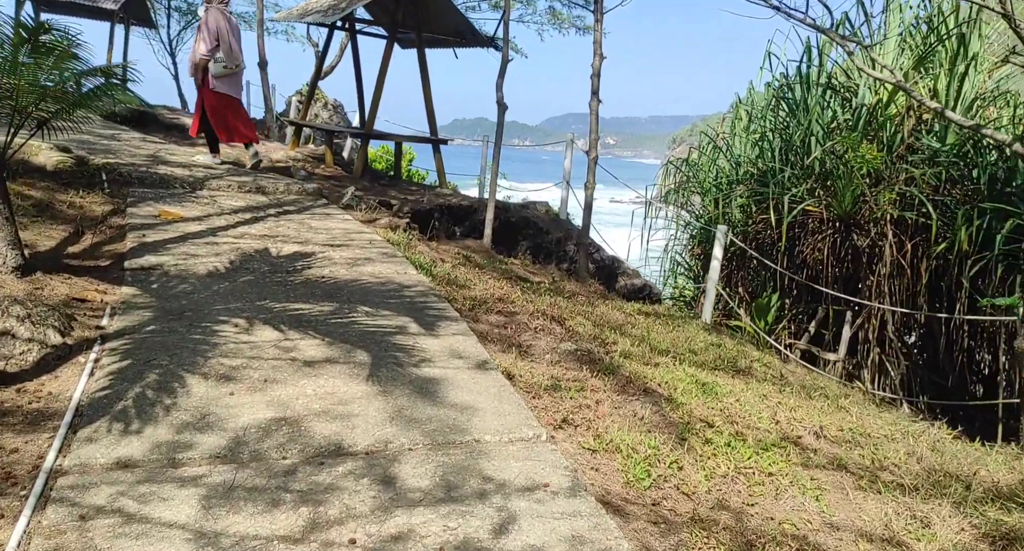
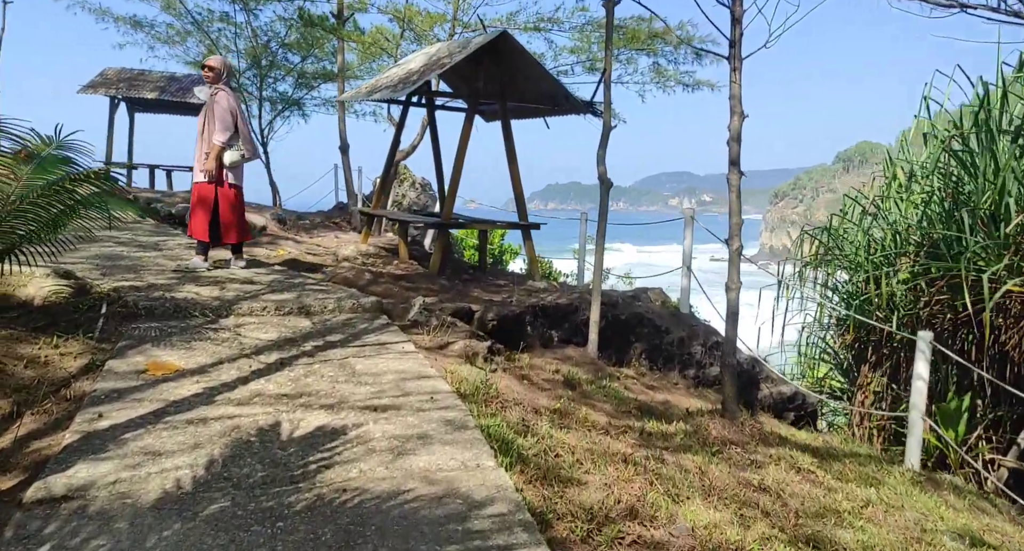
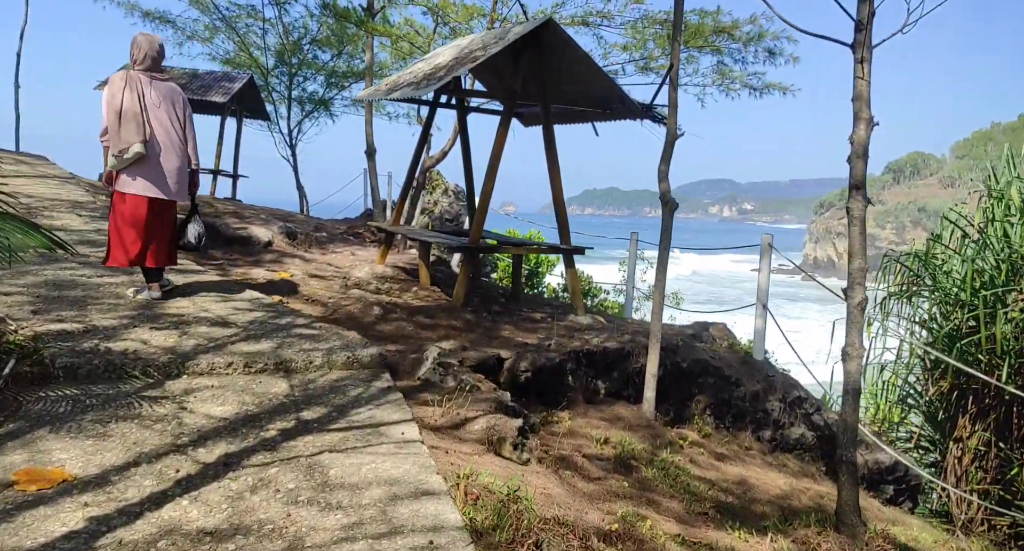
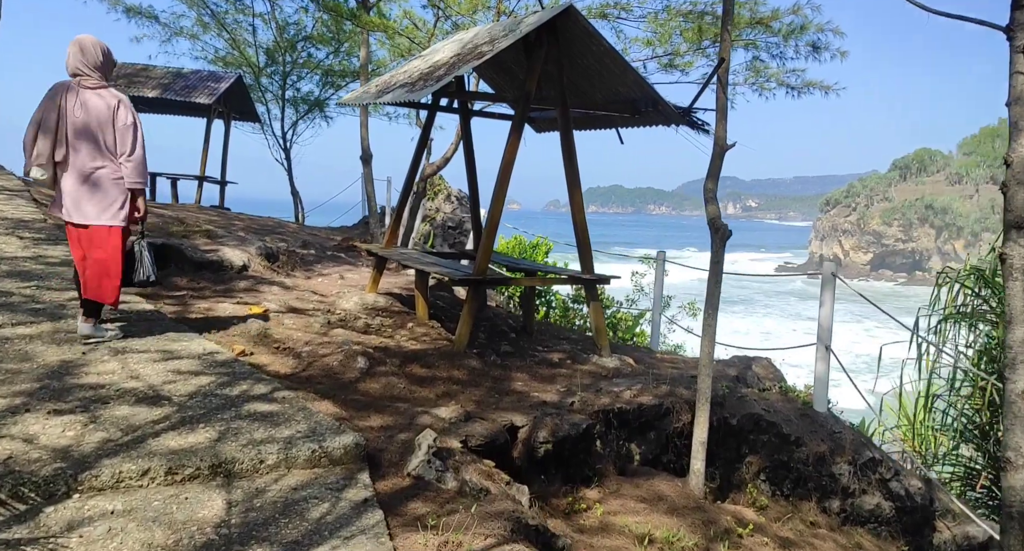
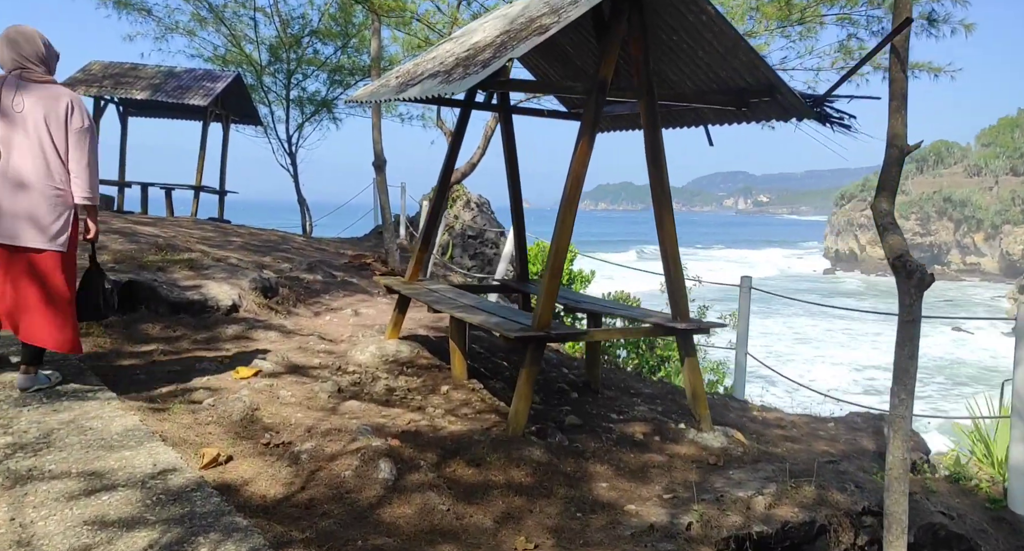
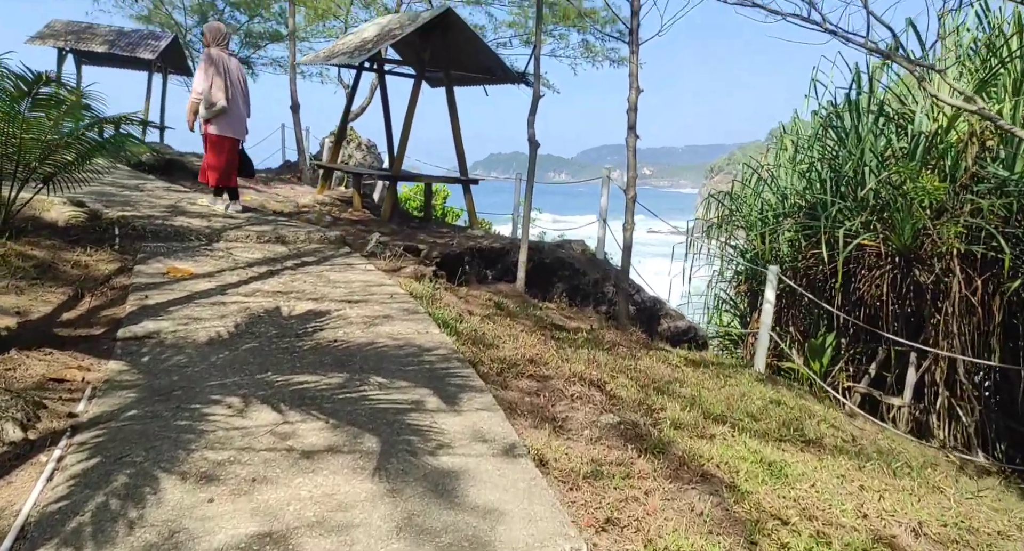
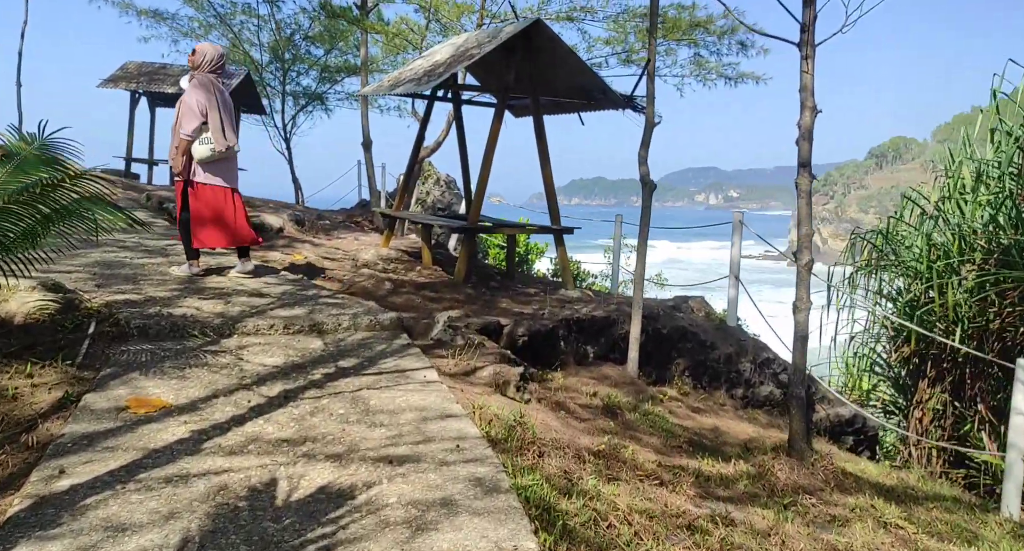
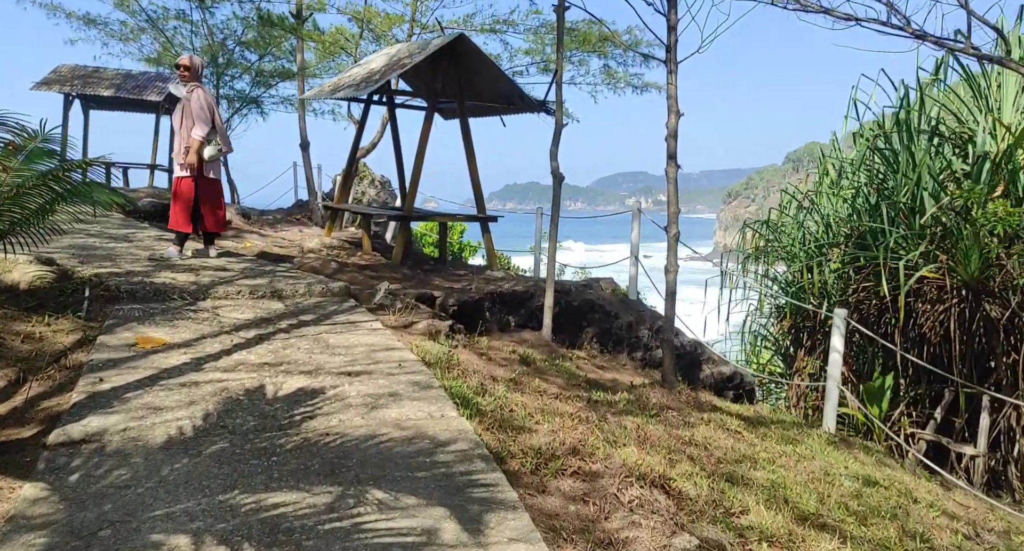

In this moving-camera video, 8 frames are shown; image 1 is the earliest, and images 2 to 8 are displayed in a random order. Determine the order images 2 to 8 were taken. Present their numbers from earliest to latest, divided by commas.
6, 8, 2, 7, 3, 4, 5
